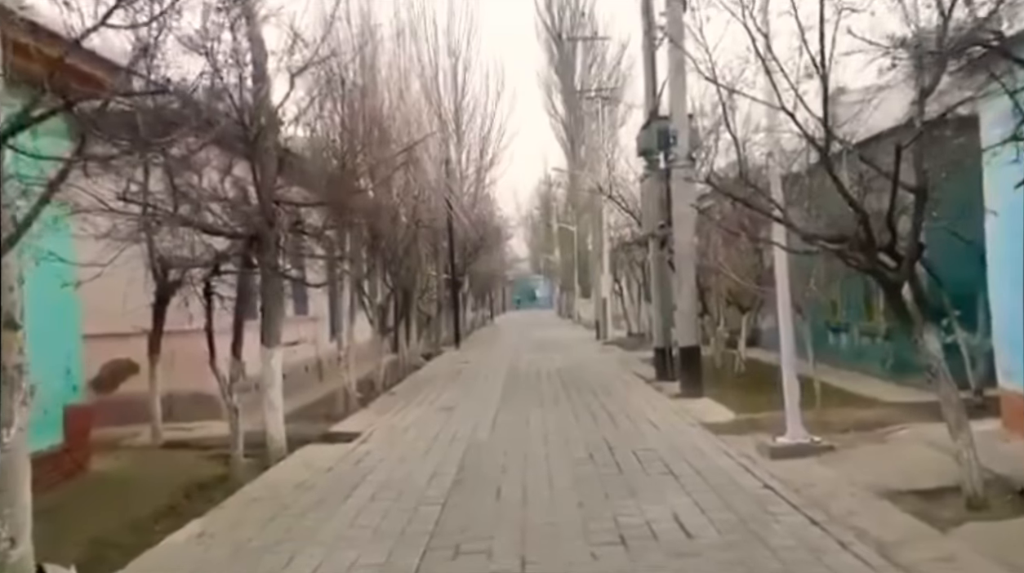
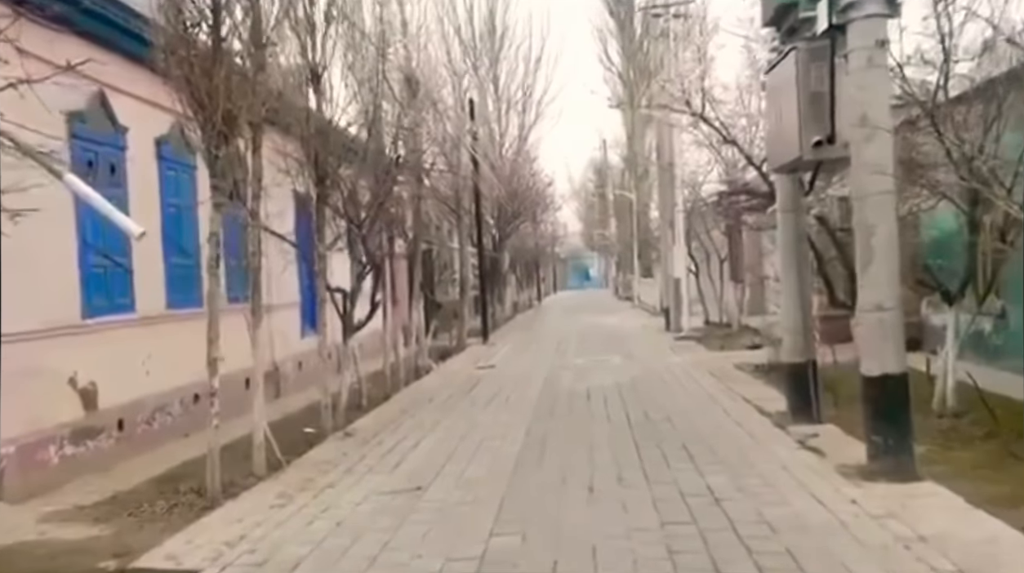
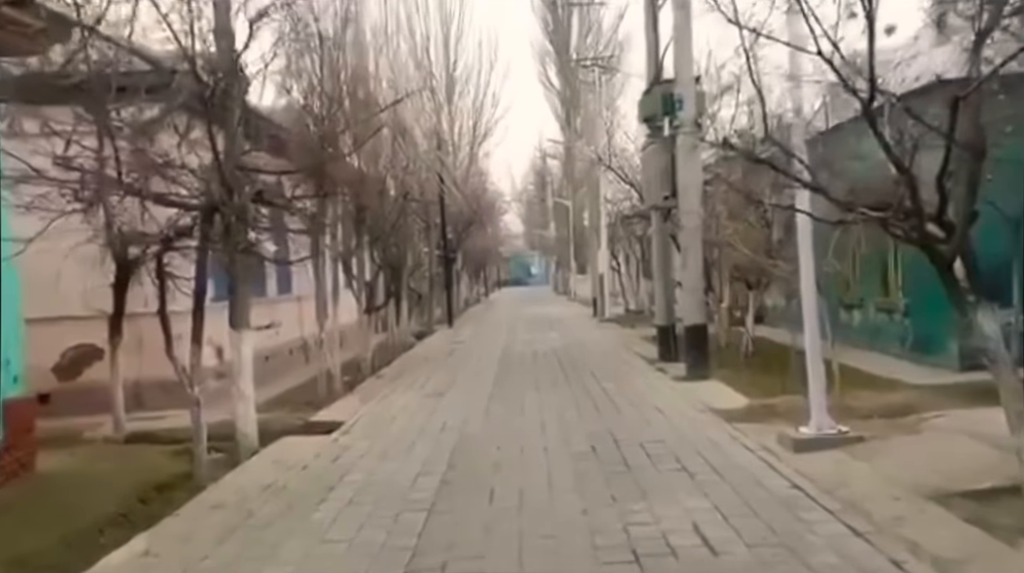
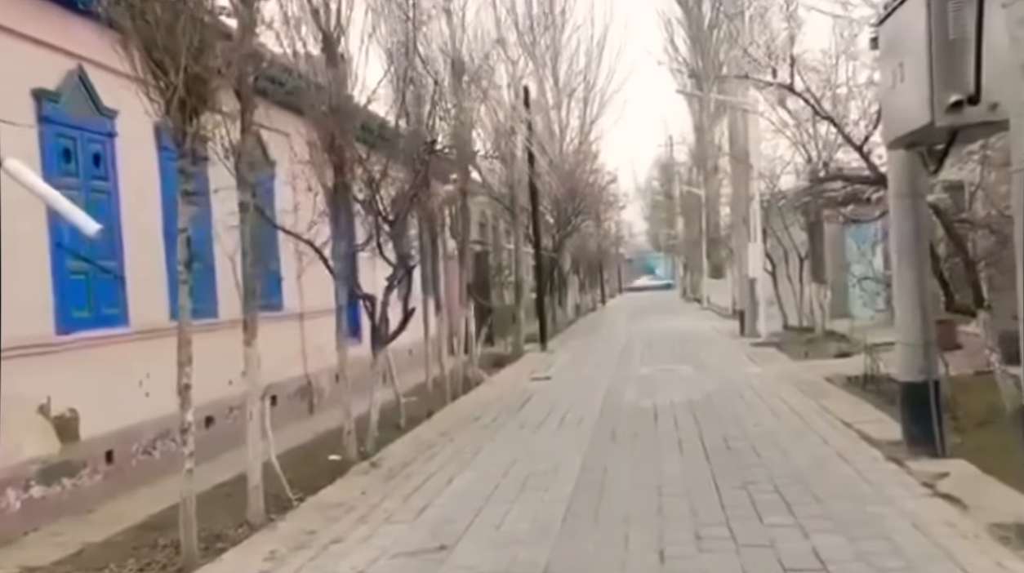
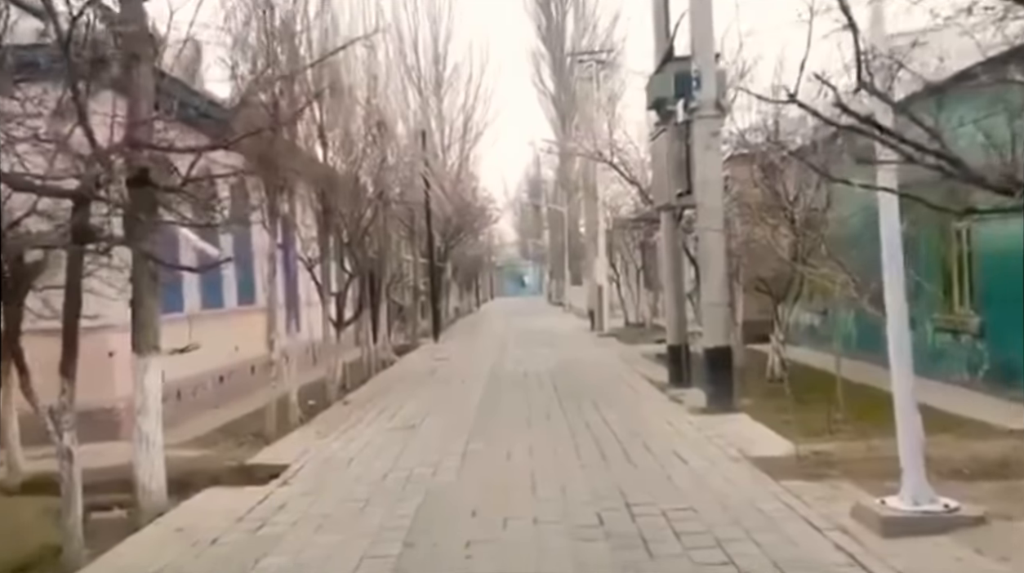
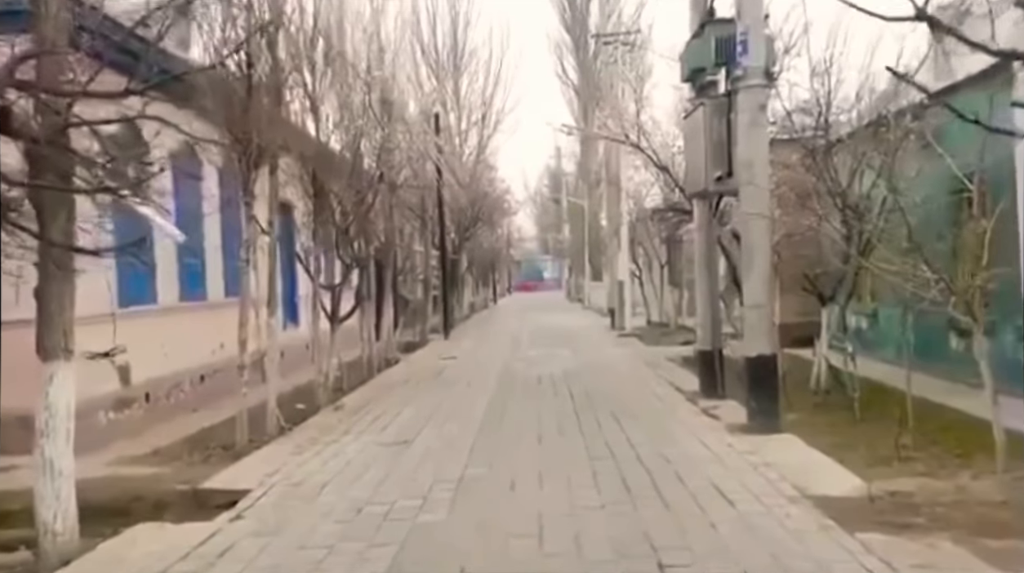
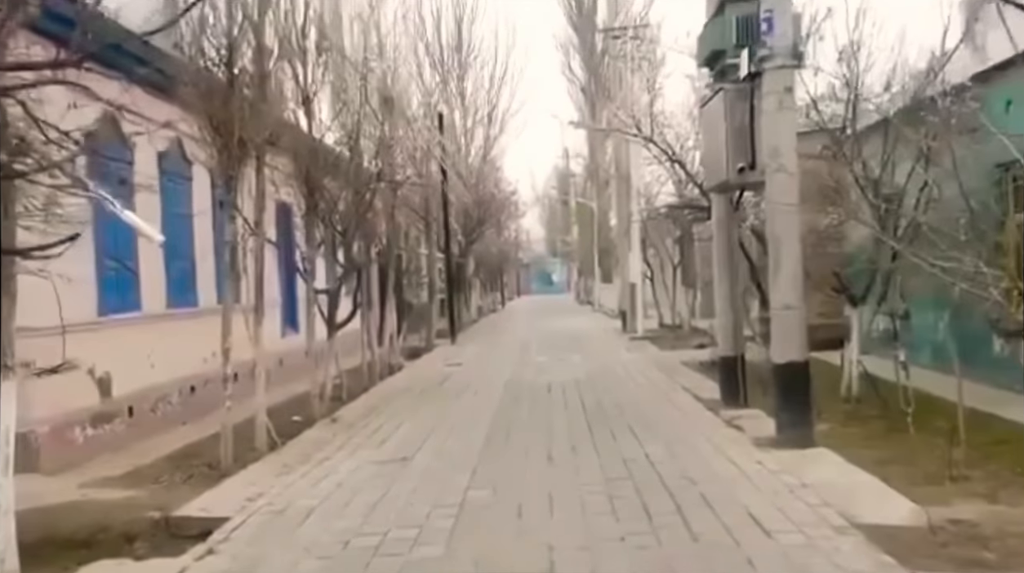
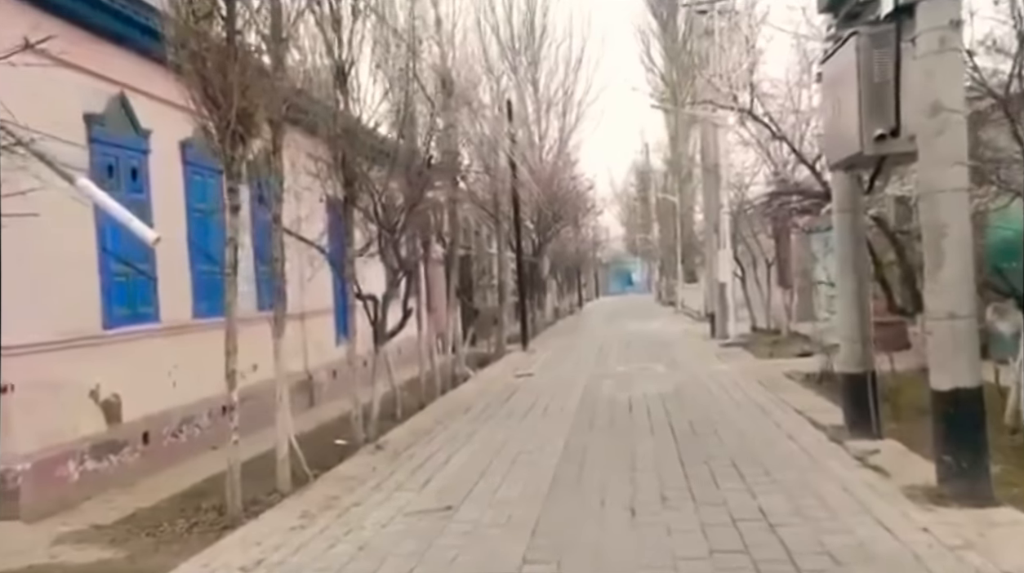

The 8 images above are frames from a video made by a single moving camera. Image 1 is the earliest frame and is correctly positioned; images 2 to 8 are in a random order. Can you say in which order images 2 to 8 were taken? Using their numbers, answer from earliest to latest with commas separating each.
3, 5, 6, 7, 2, 8, 4
